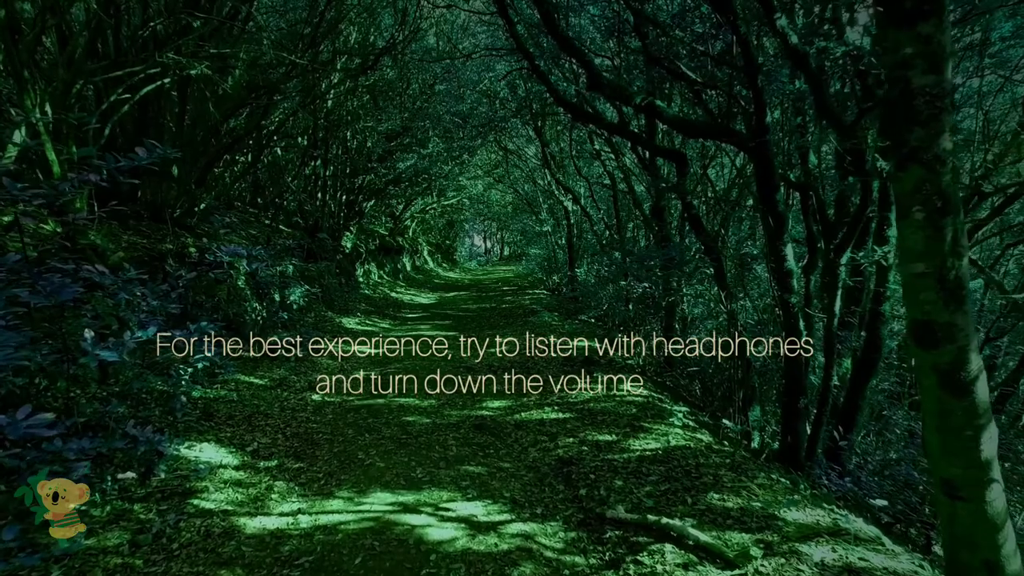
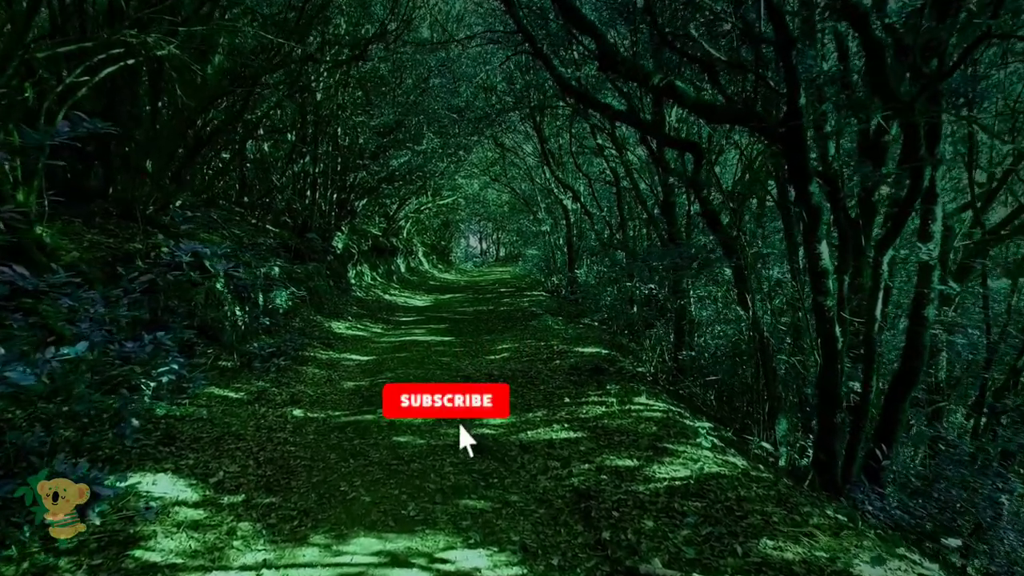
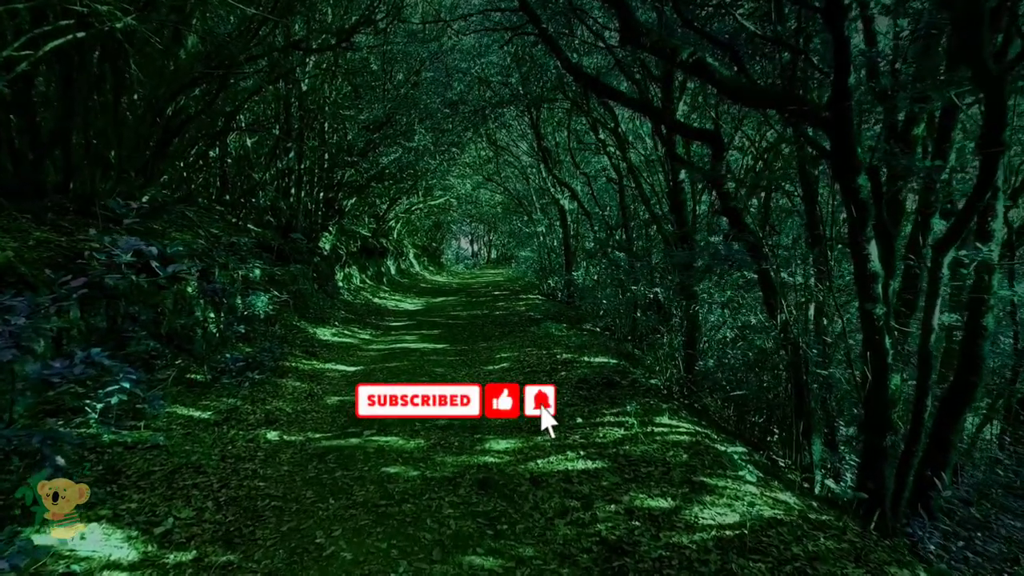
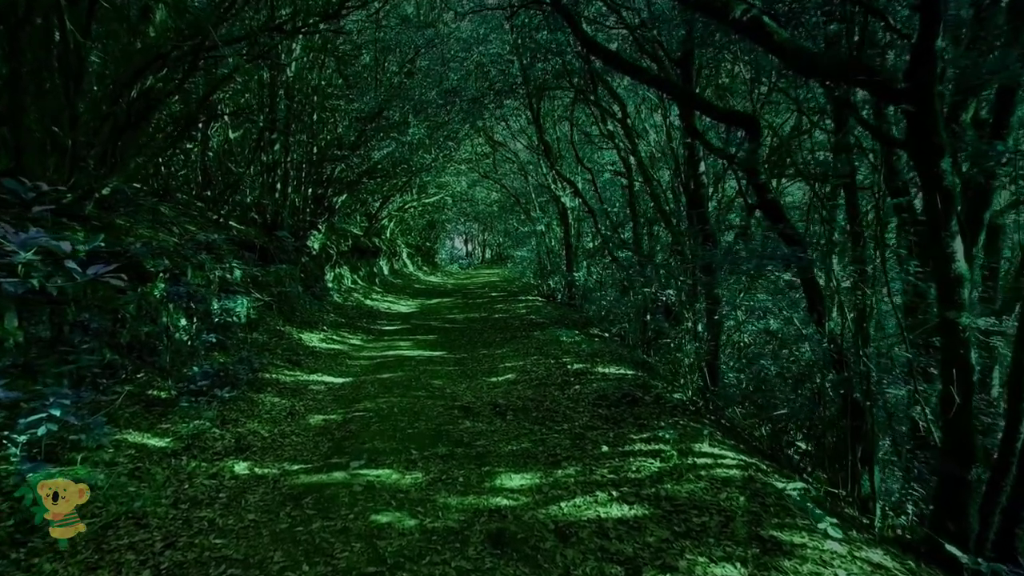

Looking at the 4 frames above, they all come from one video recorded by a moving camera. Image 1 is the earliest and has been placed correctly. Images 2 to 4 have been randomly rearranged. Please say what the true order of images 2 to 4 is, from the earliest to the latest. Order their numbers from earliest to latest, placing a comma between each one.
2, 3, 4
